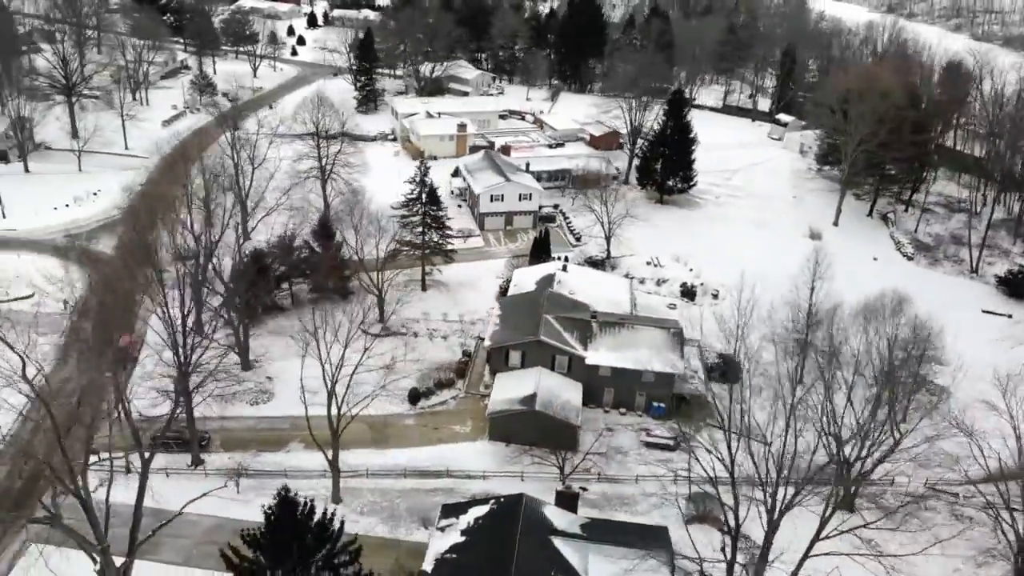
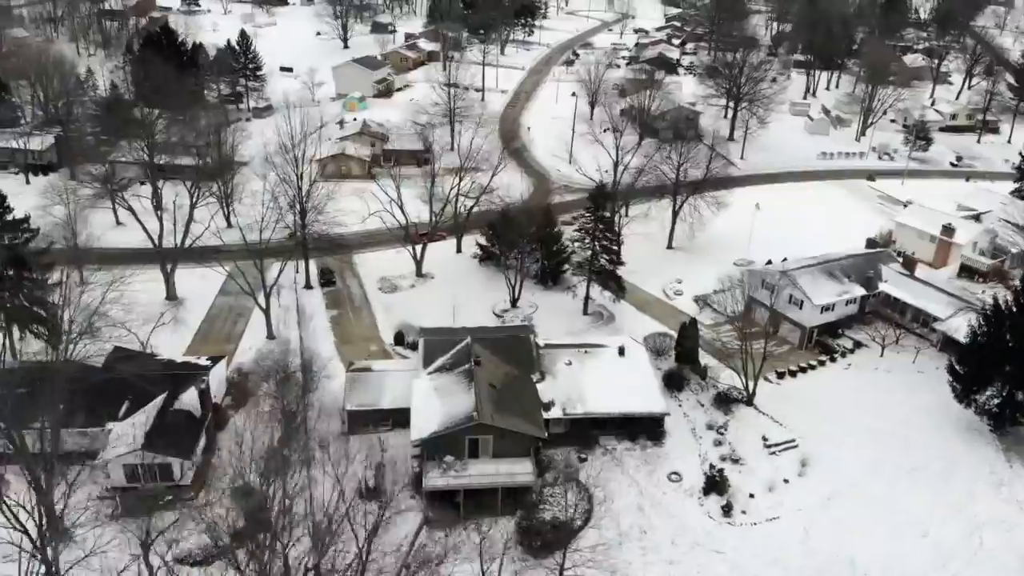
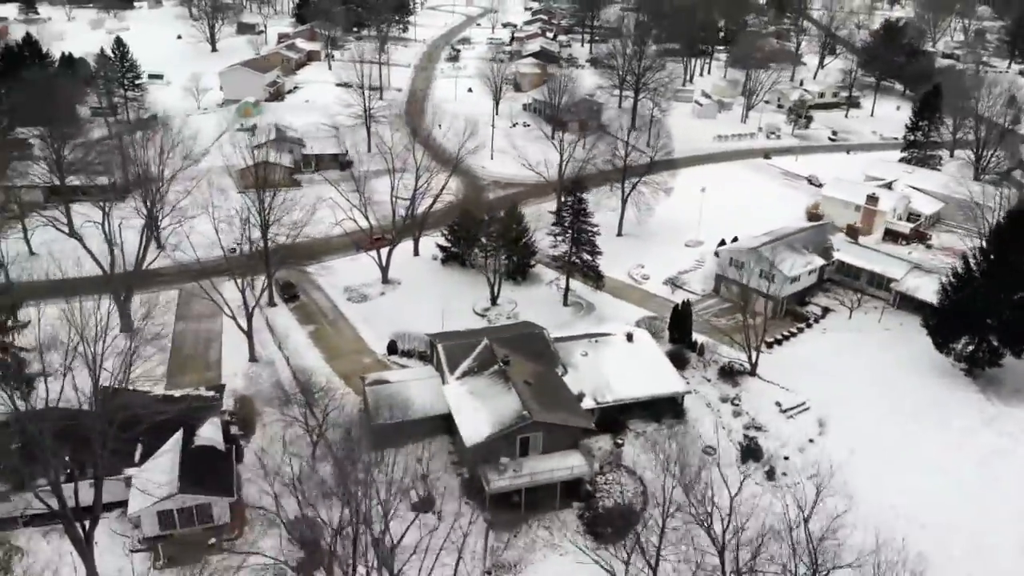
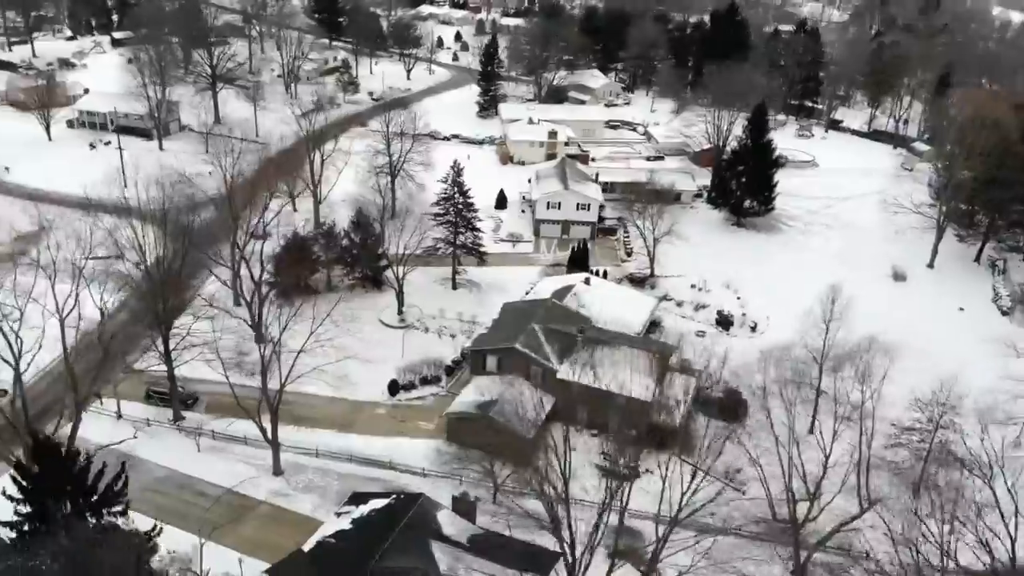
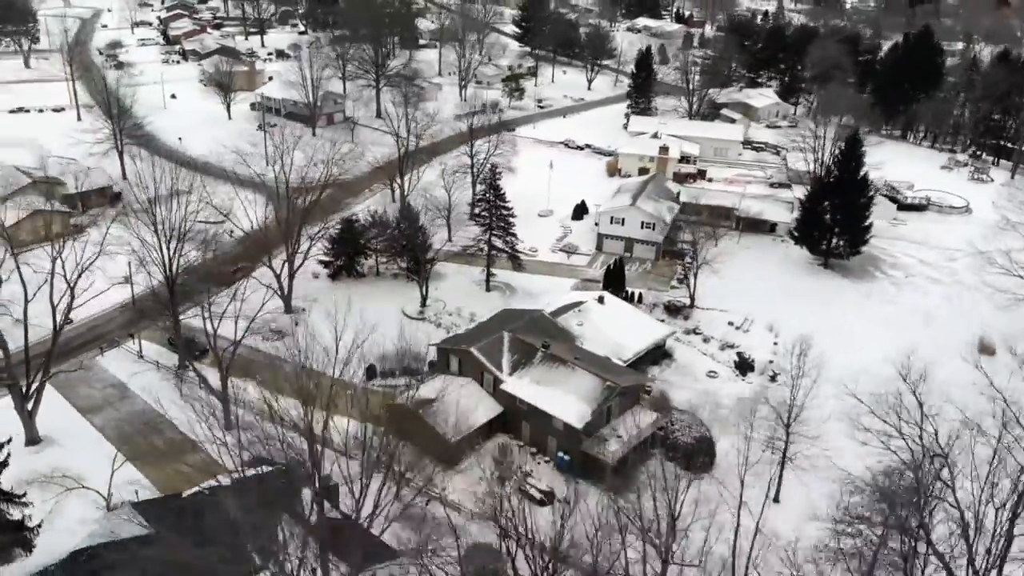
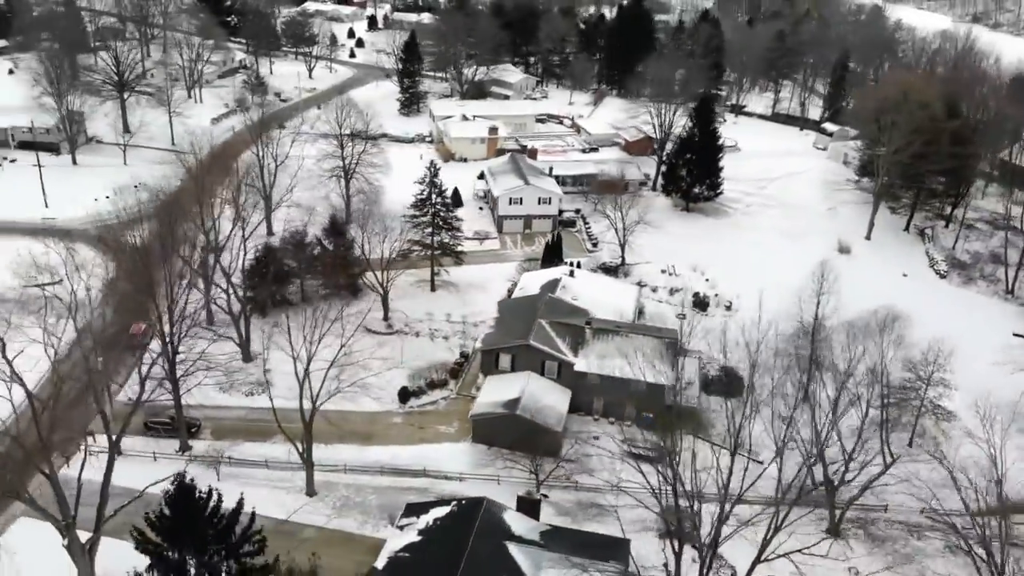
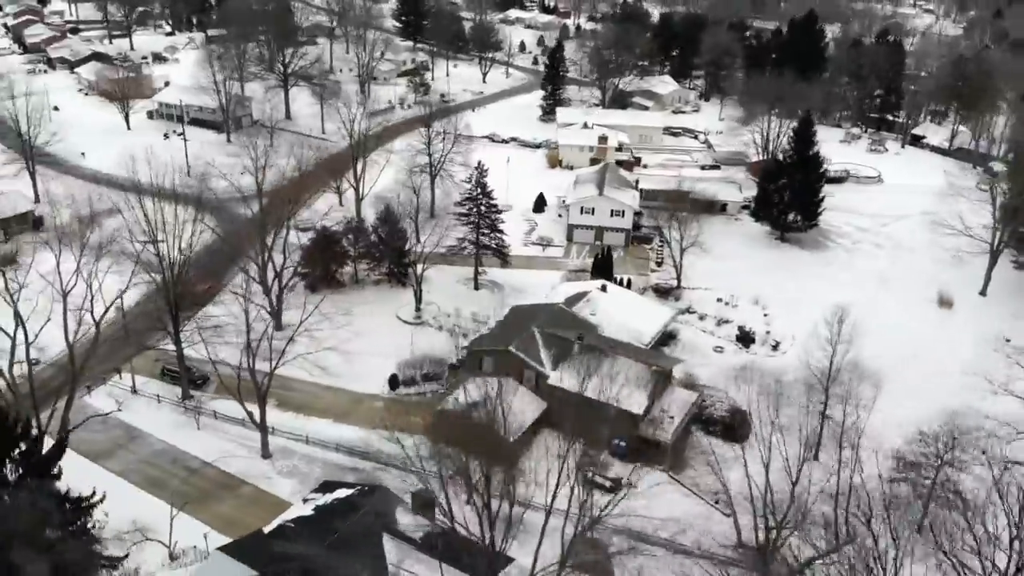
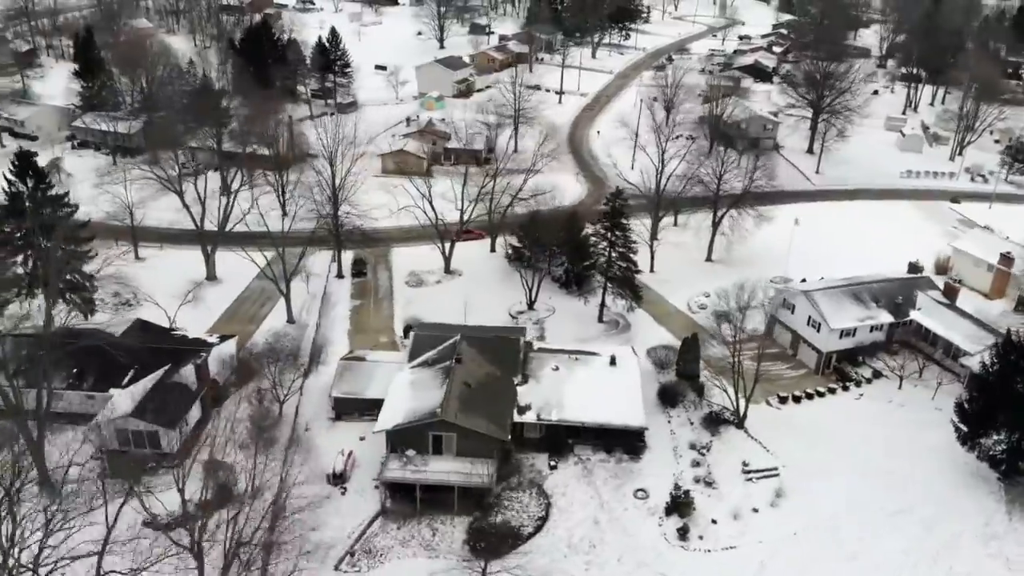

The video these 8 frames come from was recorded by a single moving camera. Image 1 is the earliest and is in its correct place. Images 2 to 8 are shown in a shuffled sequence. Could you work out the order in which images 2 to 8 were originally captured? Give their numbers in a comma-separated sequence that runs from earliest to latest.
6, 4, 7, 5, 3, 2, 8
